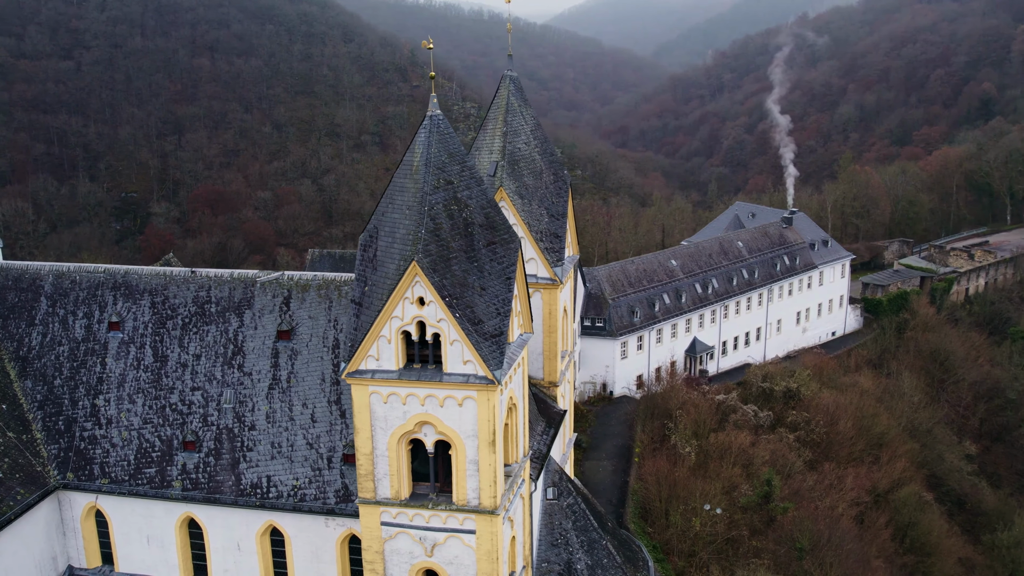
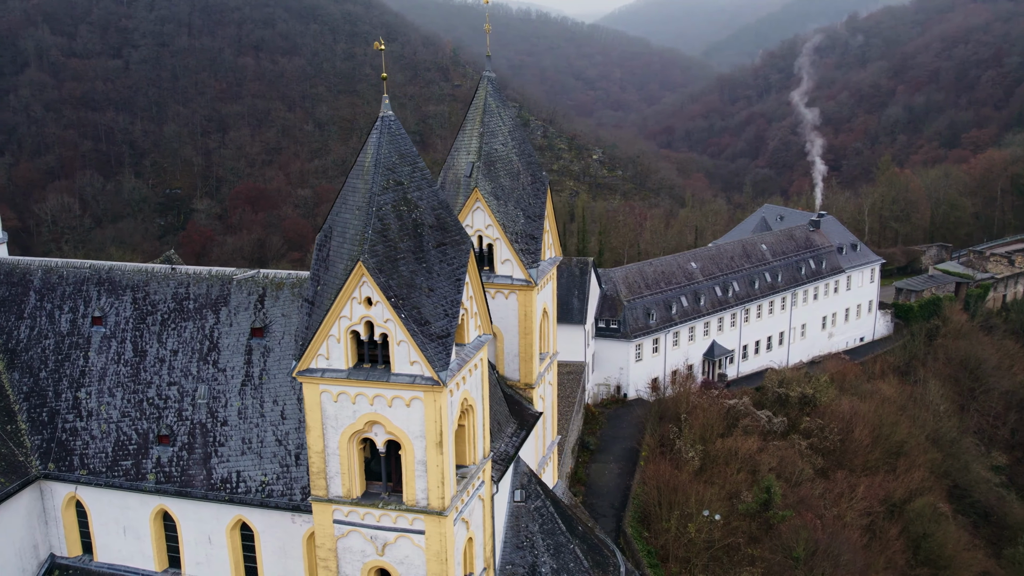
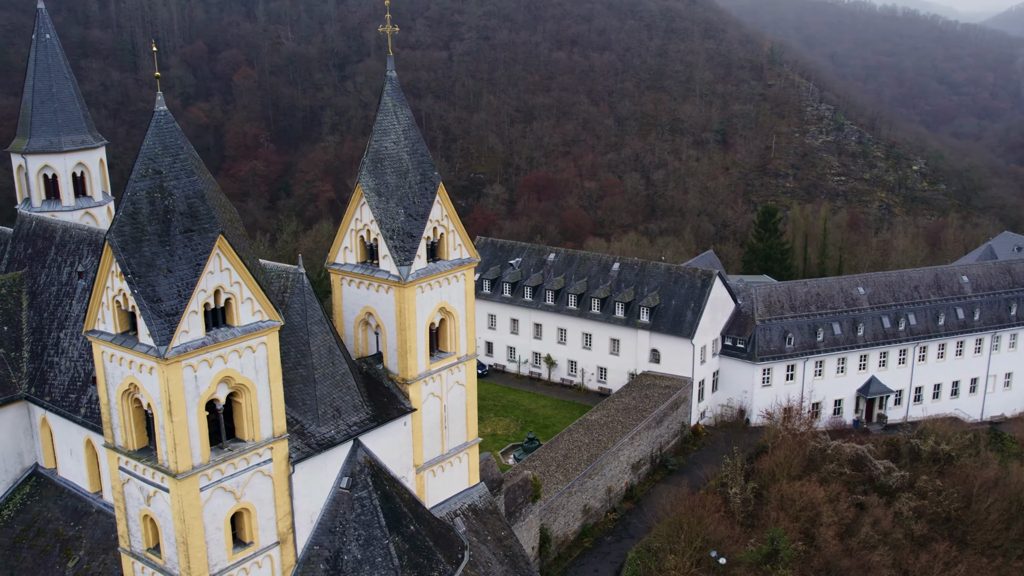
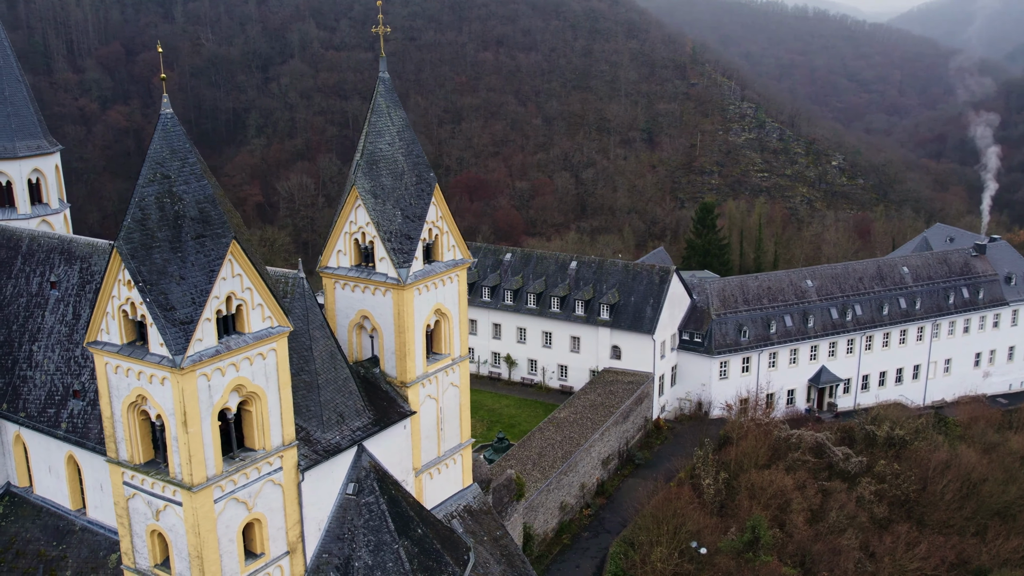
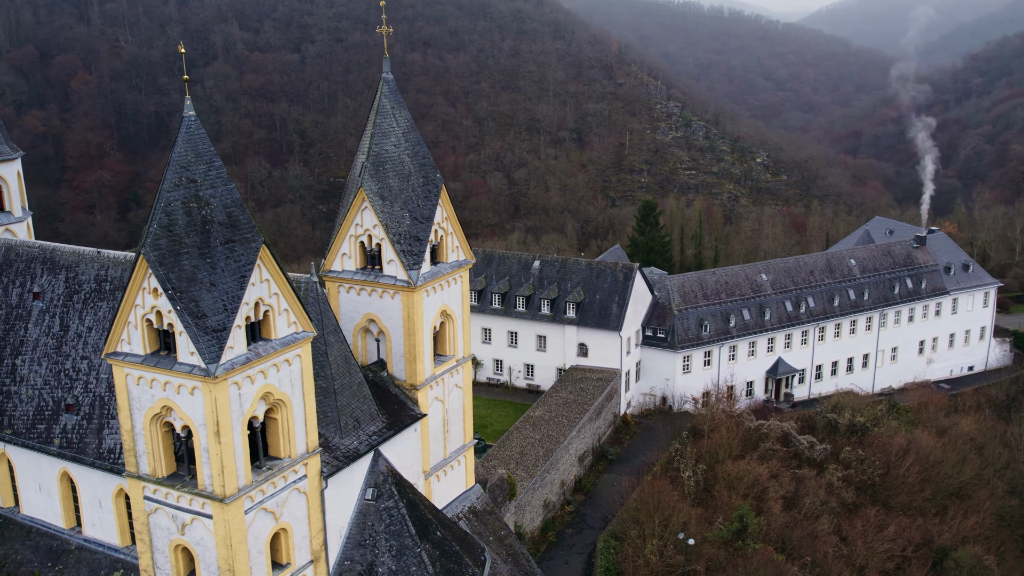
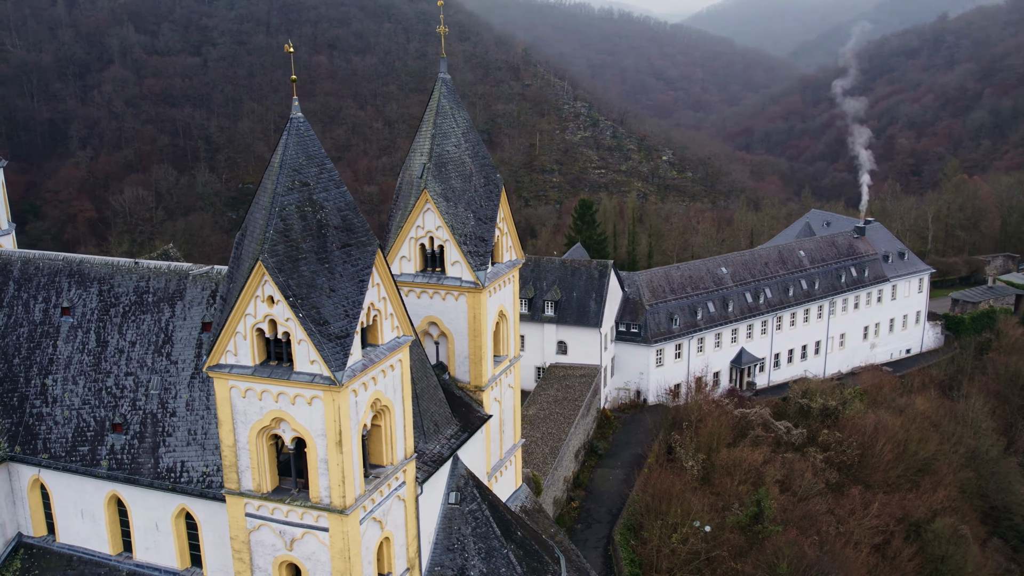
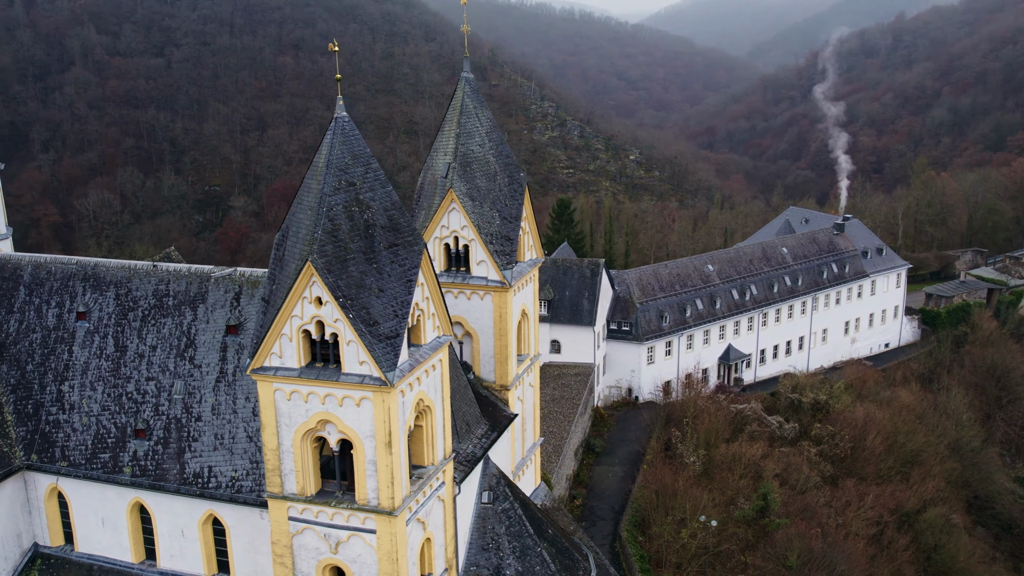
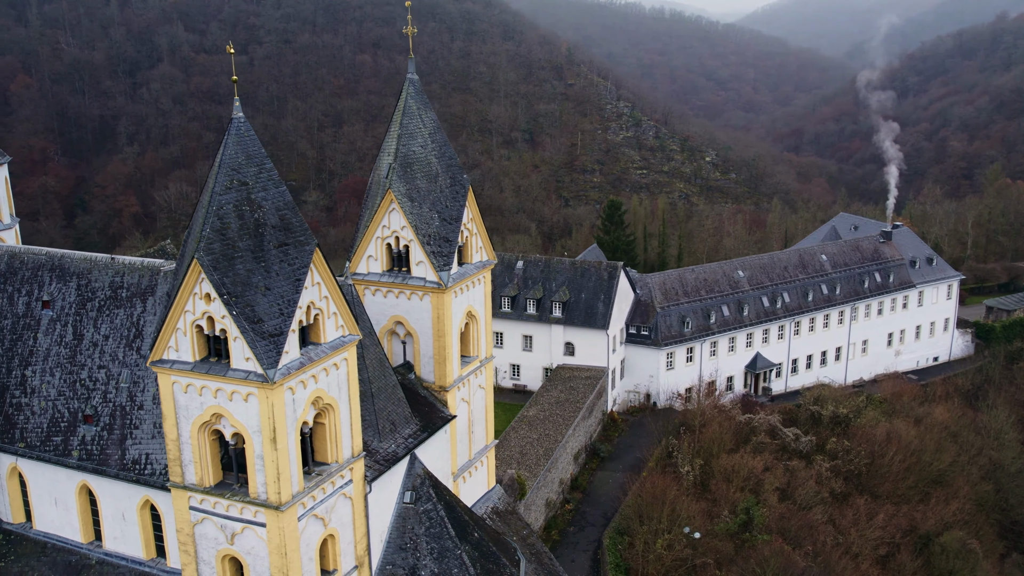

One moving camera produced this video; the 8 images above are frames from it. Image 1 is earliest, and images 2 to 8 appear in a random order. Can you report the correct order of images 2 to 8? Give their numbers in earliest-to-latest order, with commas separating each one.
2, 7, 6, 8, 5, 4, 3
